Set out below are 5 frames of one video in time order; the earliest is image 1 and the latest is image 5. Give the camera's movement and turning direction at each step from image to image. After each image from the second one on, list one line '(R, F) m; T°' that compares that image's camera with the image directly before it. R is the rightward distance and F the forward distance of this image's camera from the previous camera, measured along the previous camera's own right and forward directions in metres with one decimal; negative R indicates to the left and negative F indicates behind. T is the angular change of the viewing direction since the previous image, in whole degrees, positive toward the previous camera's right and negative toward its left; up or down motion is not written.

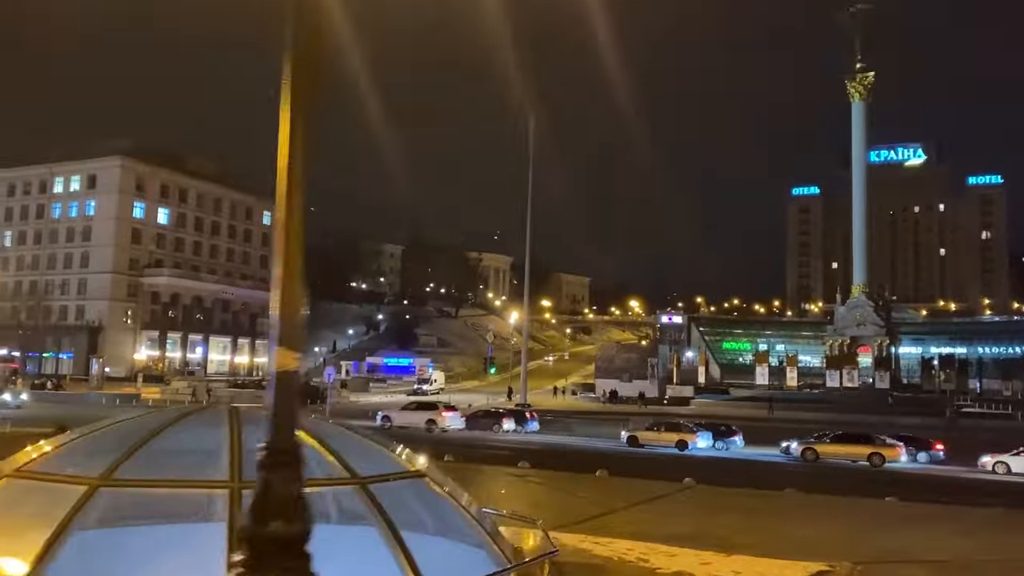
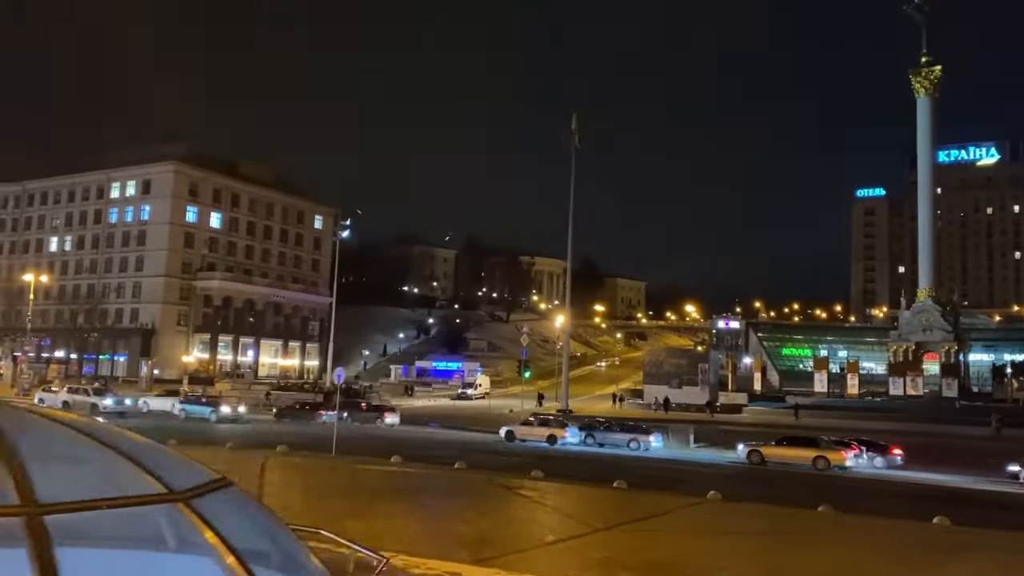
(+1.5, +1.9) m; -4°
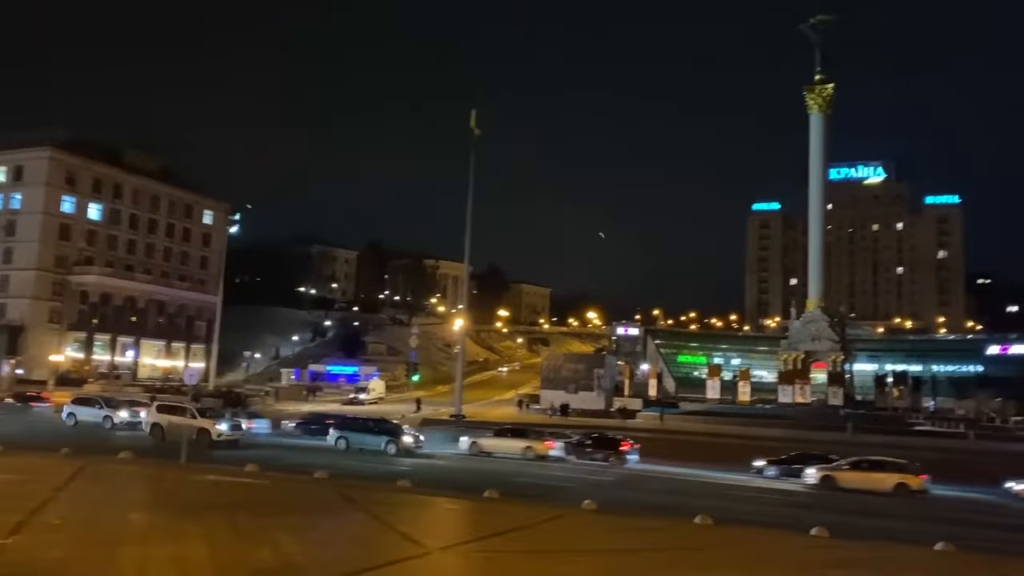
(+1.1, +1.9) m; +6°
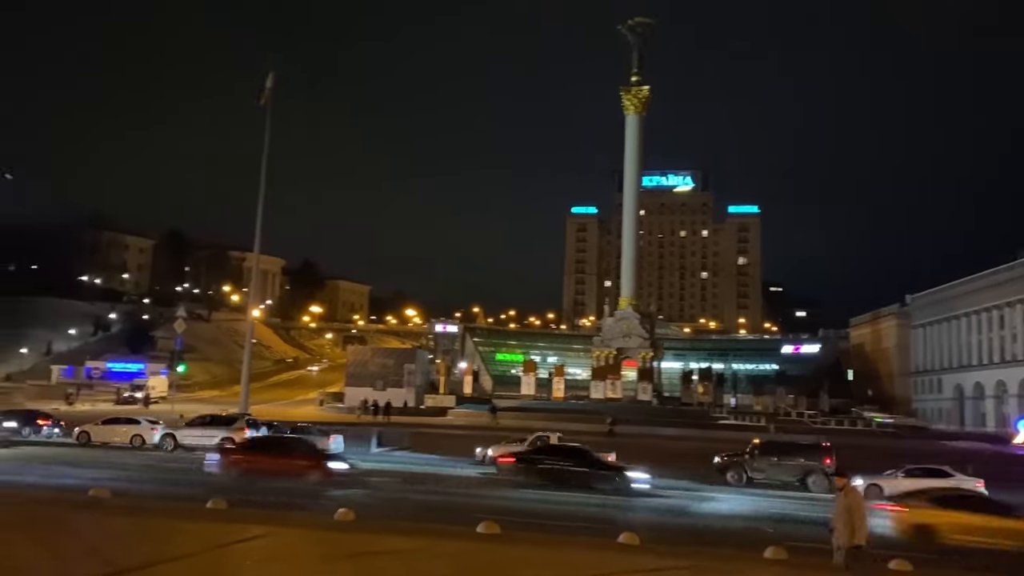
(+1.7, +5.0) m; +12°
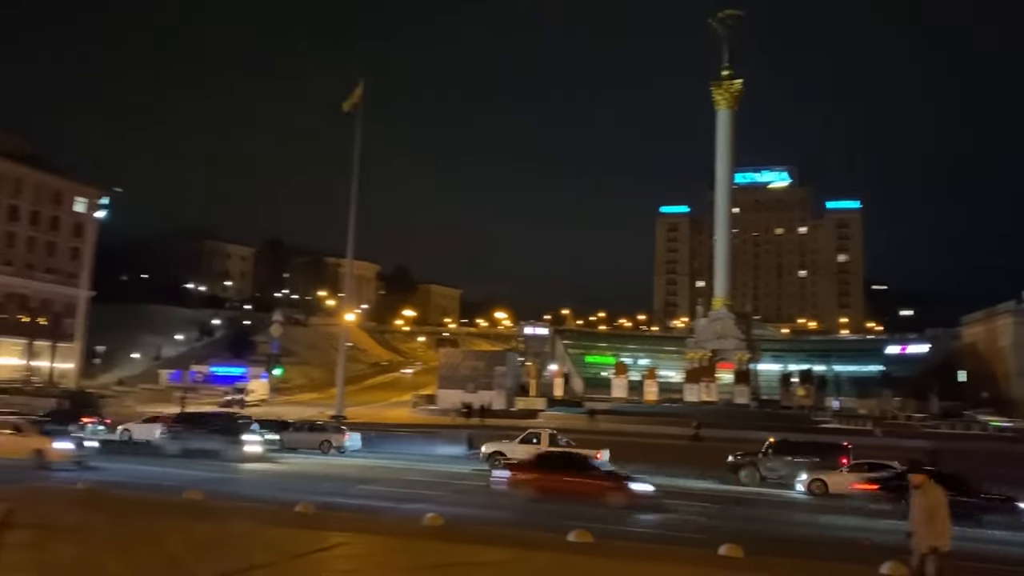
(0.0, +0.7) m; -6°
